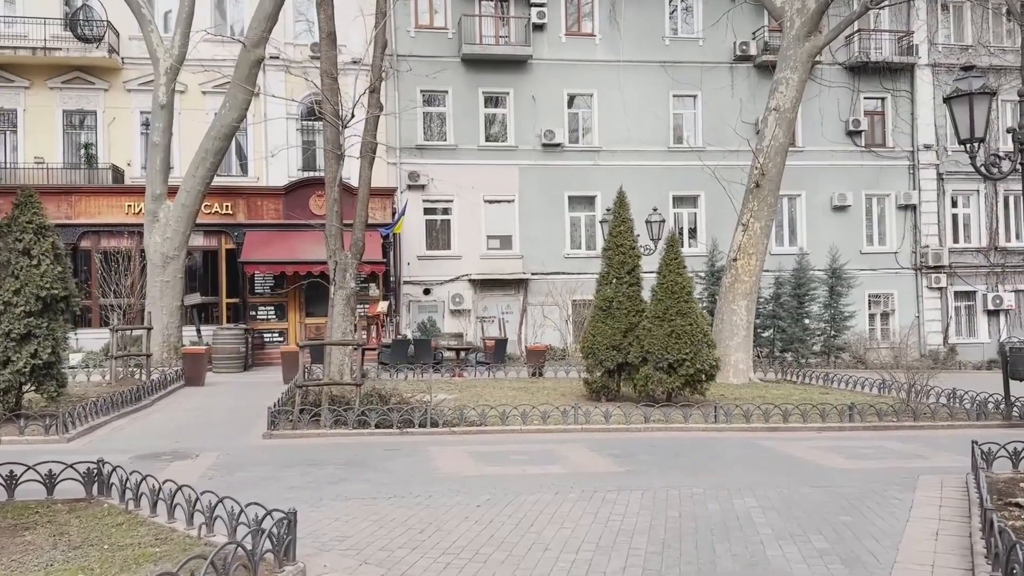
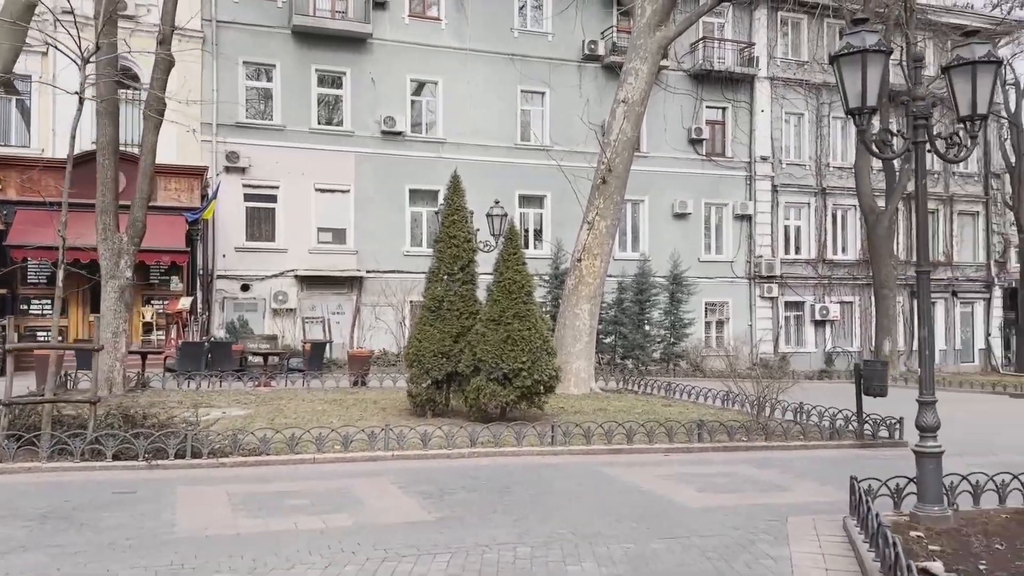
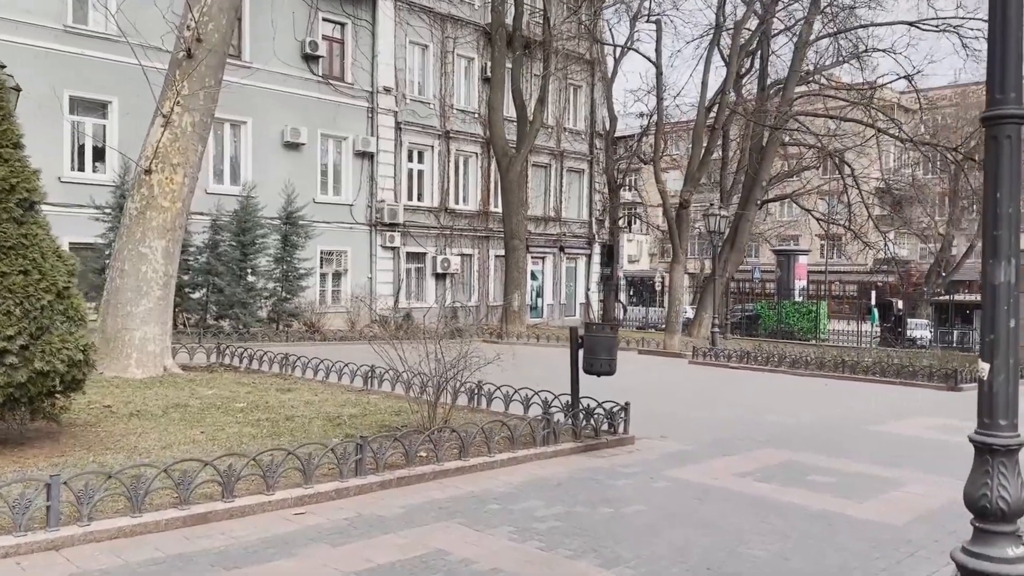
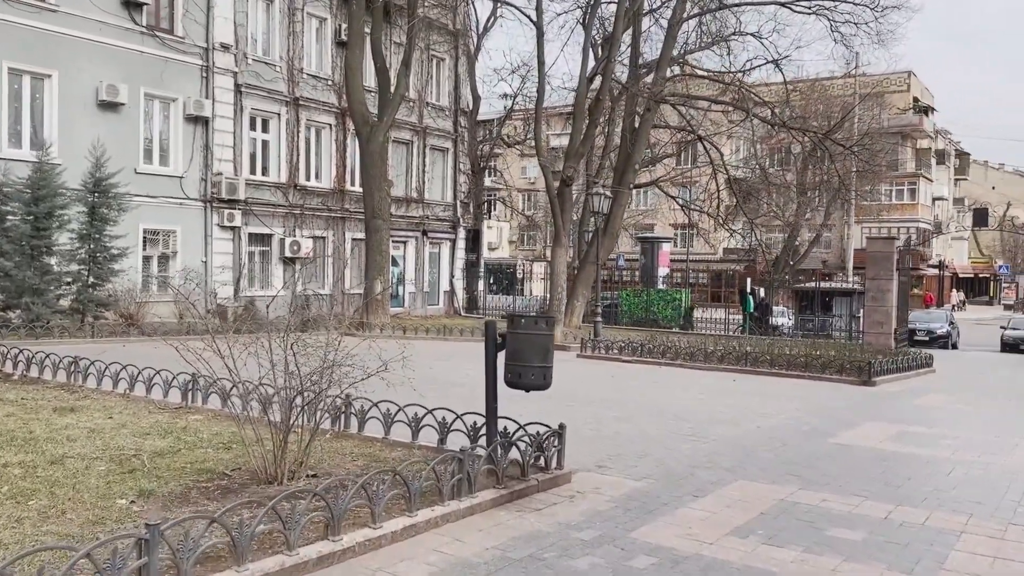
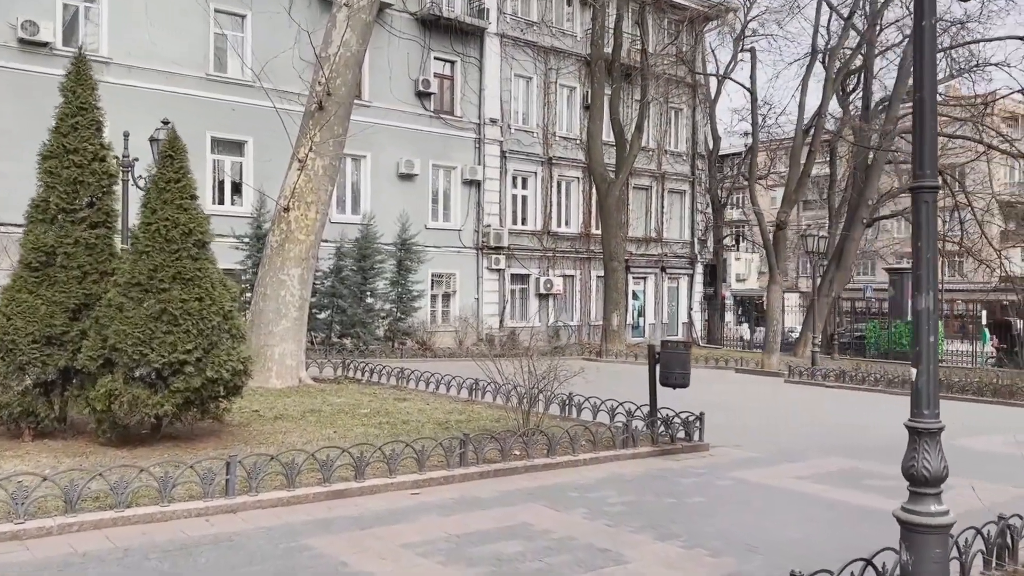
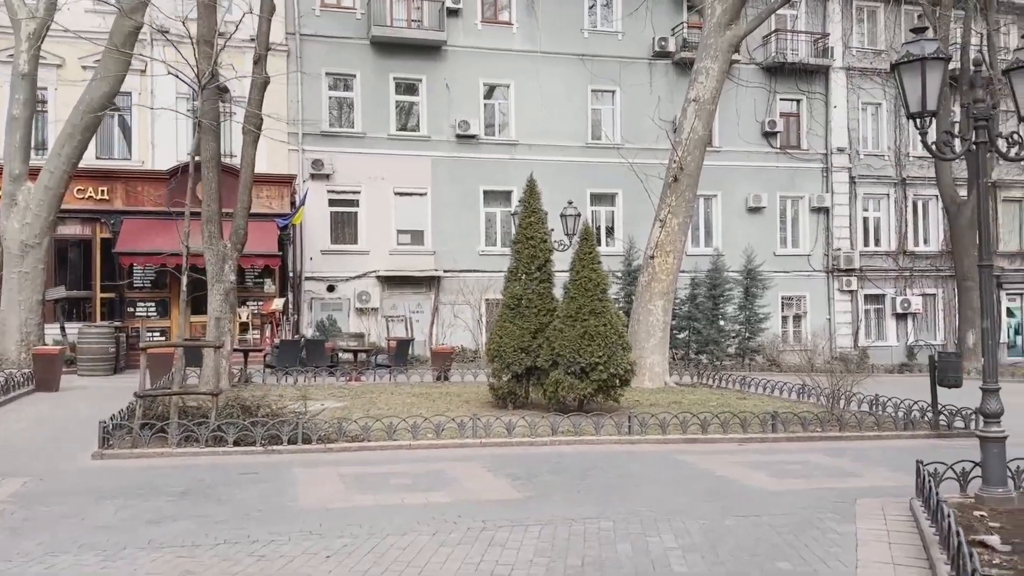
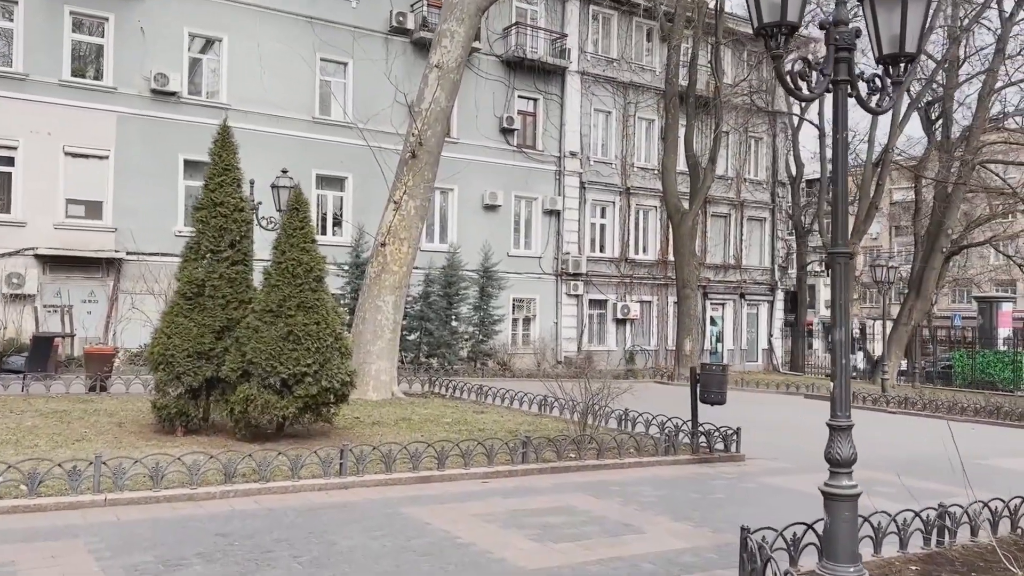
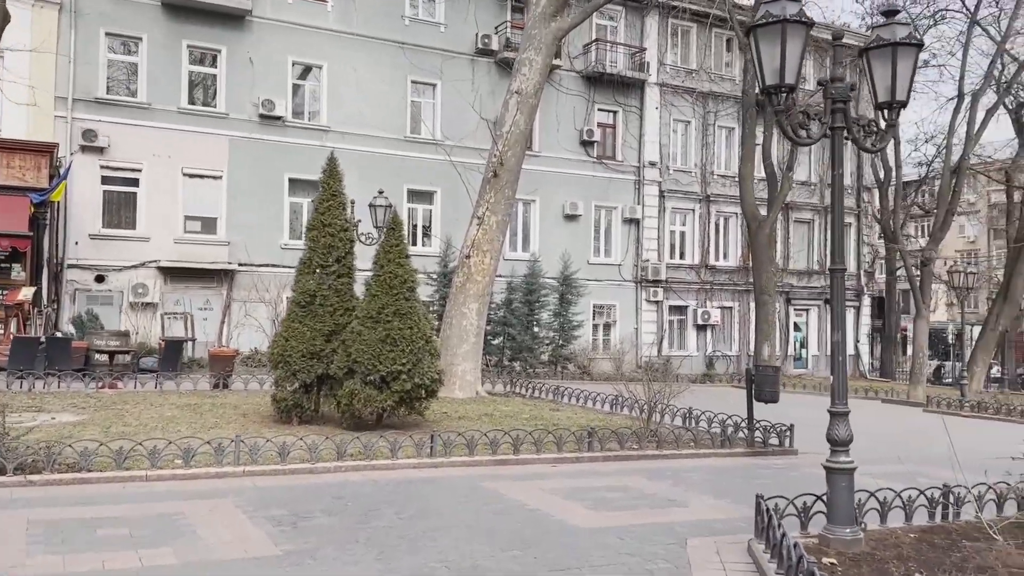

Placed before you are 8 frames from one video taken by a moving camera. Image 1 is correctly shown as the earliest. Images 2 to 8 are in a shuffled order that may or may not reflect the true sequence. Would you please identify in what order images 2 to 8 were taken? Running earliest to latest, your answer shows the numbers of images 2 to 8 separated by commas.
6, 2, 8, 7, 5, 3, 4
